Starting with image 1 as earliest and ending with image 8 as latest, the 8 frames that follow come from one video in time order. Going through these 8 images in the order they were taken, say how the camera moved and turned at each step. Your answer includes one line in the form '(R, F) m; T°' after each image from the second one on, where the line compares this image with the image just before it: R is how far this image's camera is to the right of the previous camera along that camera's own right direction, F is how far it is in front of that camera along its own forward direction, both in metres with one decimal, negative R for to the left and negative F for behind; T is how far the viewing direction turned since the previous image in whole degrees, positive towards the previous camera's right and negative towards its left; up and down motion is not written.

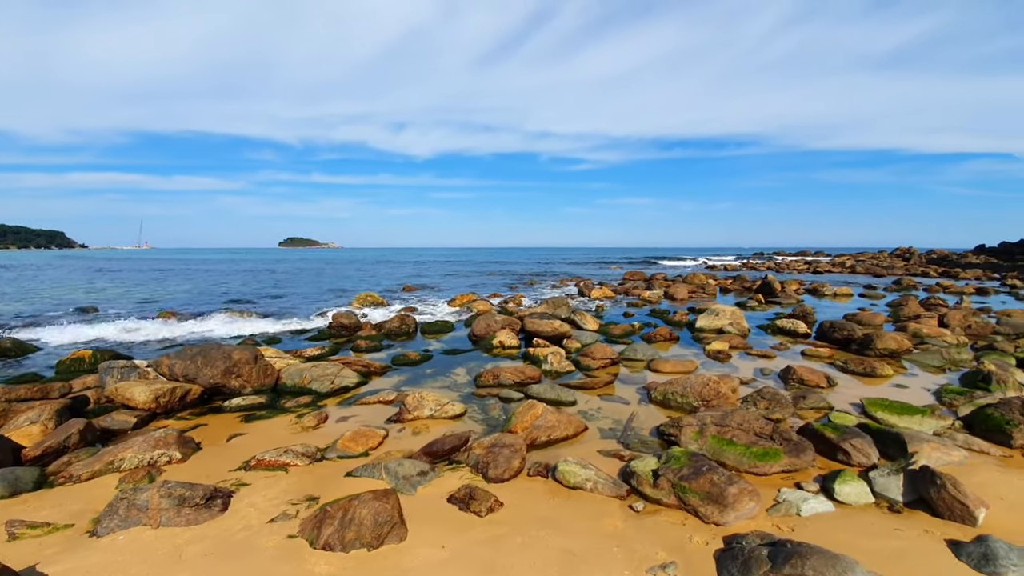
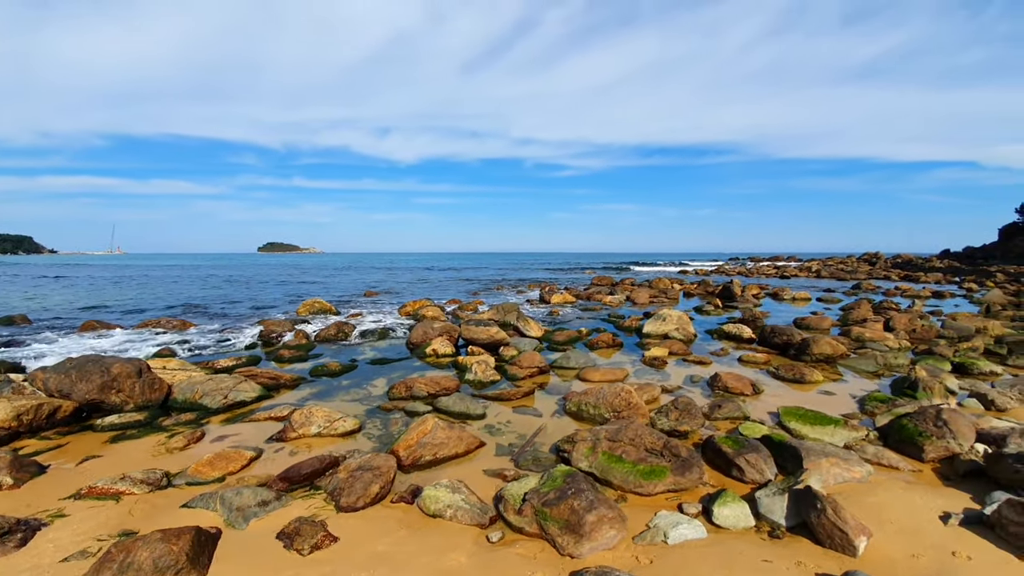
(+1.7, +0.6) m; +2°
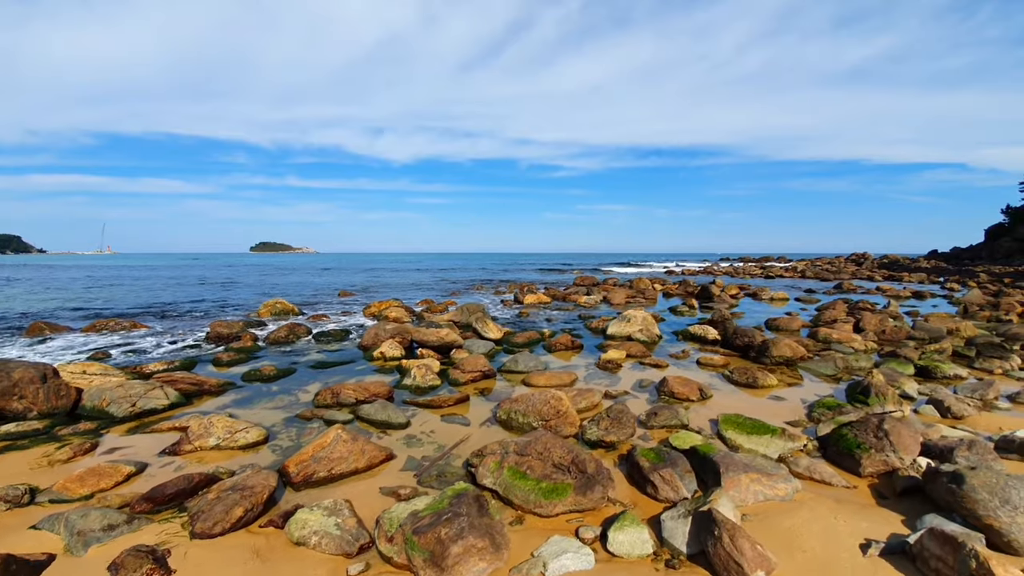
(+1.4, +0.6) m; +1°
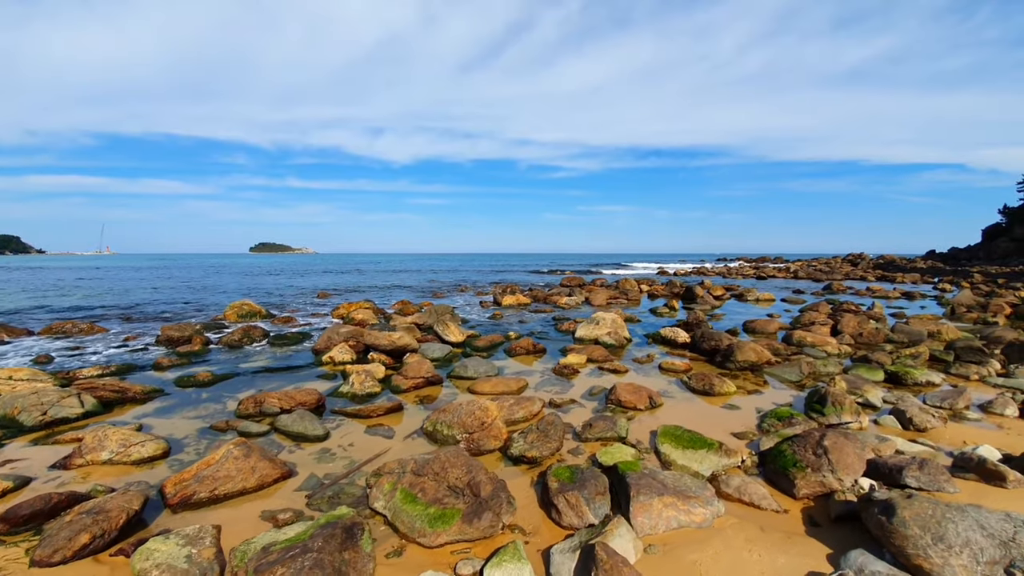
(+1.3, +0.6) m; 0°
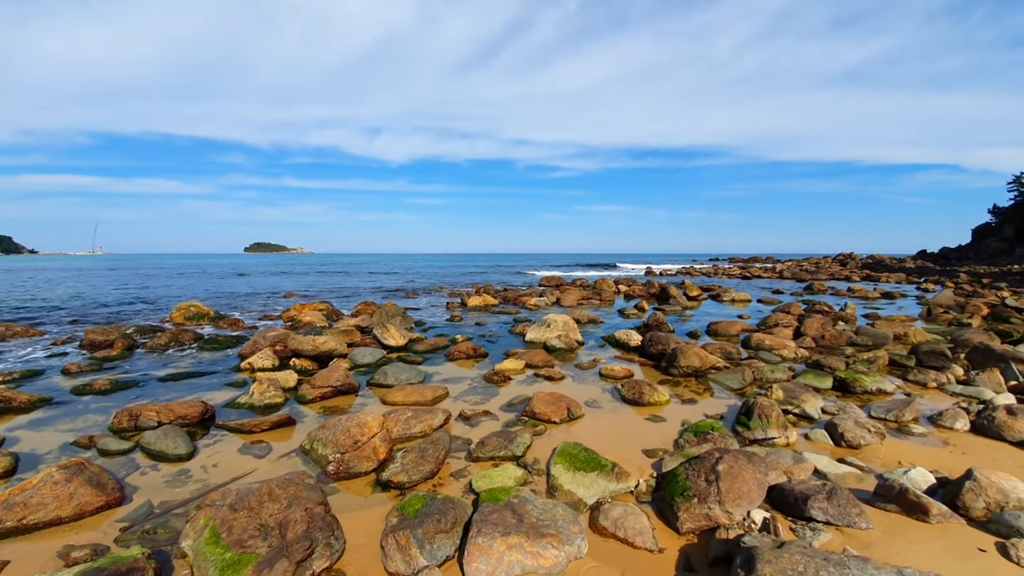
(+1.8, +0.8) m; 0°
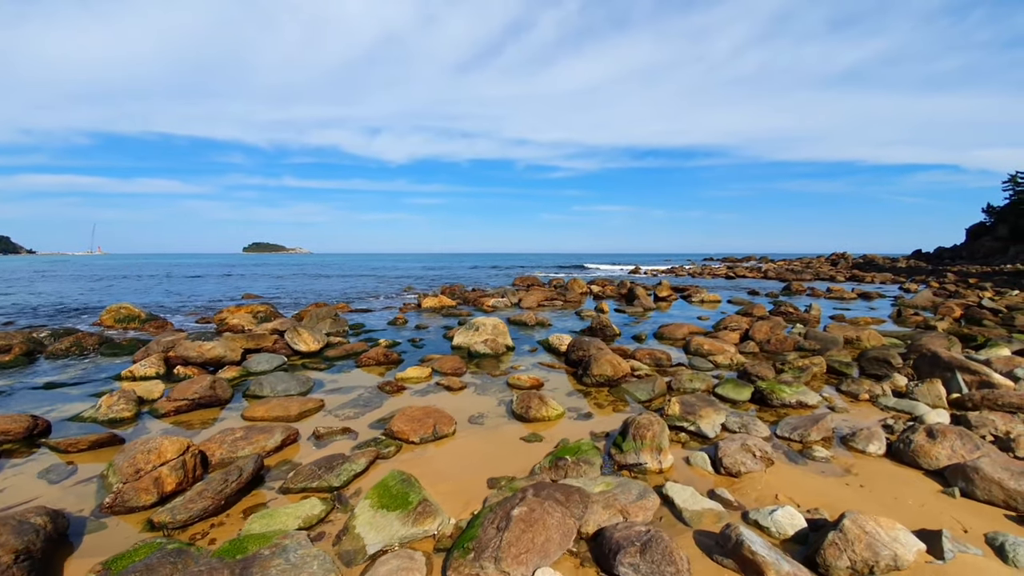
(+2.4, +1.0) m; 0°
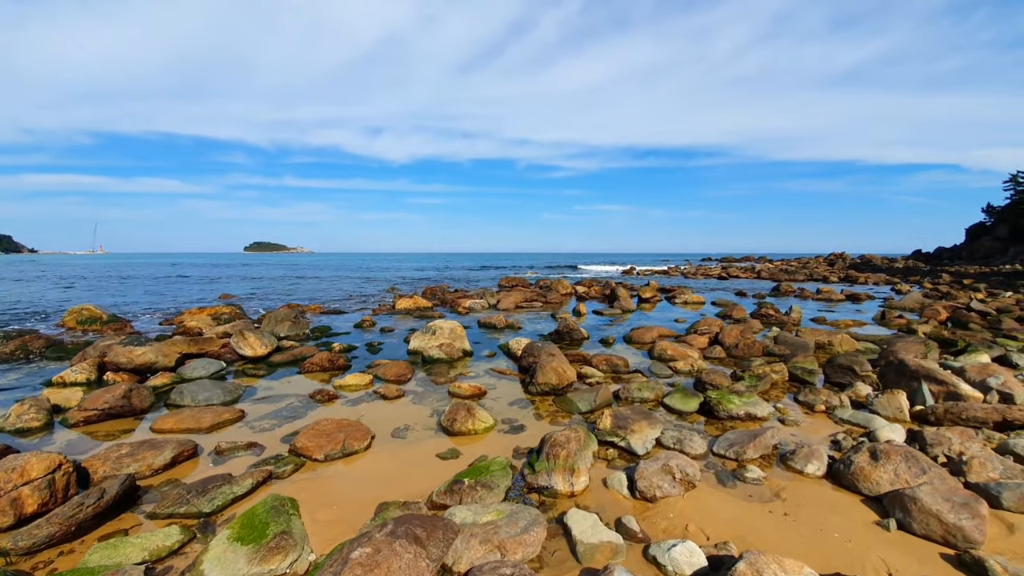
(+1.3, +0.5) m; 0°
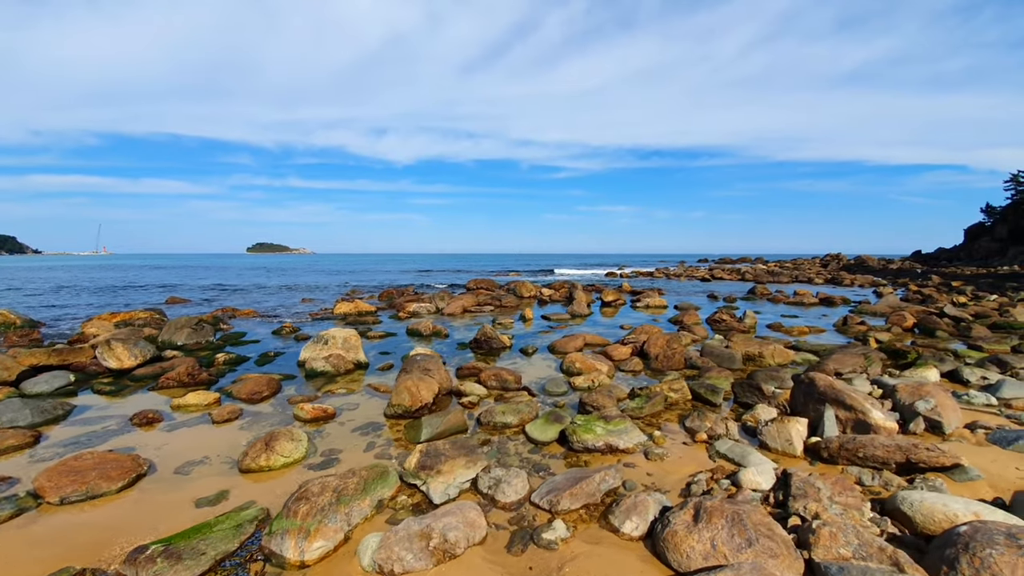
(+2.9, +1.2) m; -1°
